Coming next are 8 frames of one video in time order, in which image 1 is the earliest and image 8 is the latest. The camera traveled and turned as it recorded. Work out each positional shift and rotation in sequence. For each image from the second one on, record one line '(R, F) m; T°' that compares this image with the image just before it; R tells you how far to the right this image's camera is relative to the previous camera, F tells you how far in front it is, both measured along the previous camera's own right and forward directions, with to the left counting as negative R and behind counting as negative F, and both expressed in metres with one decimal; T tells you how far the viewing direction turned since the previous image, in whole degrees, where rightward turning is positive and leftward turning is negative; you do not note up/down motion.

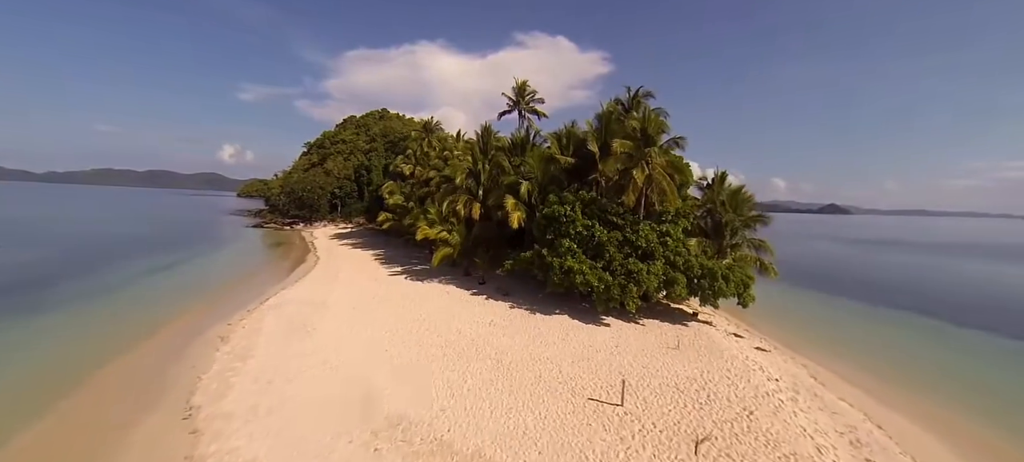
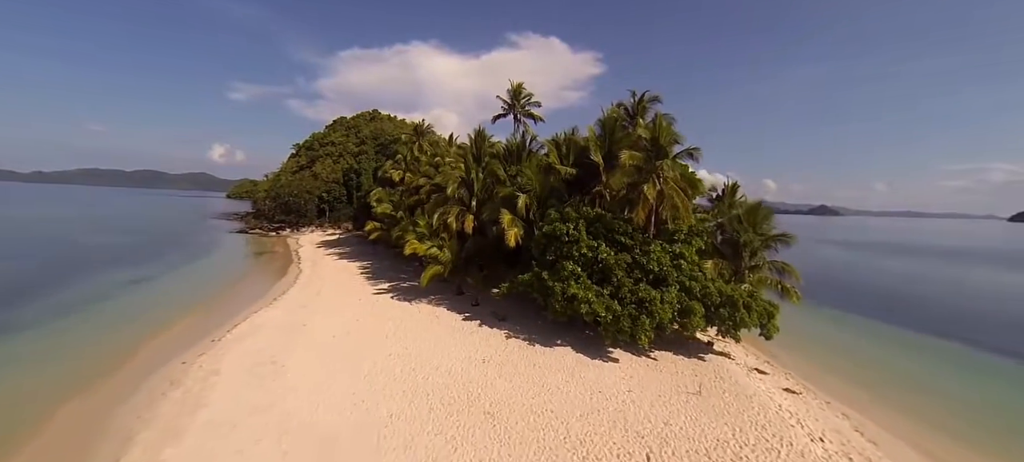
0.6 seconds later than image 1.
(-0.1, +1.6) m; +1°
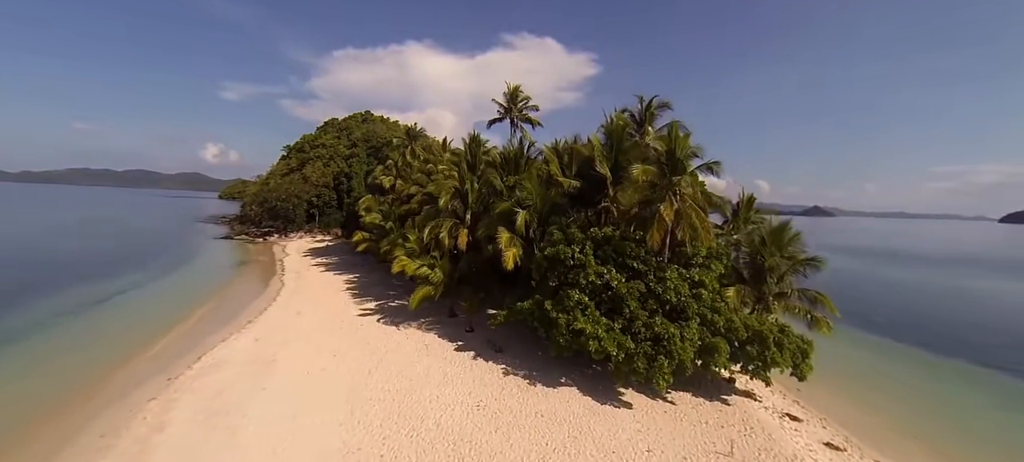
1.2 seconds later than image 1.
(-0.1, +1.6) m; +1°
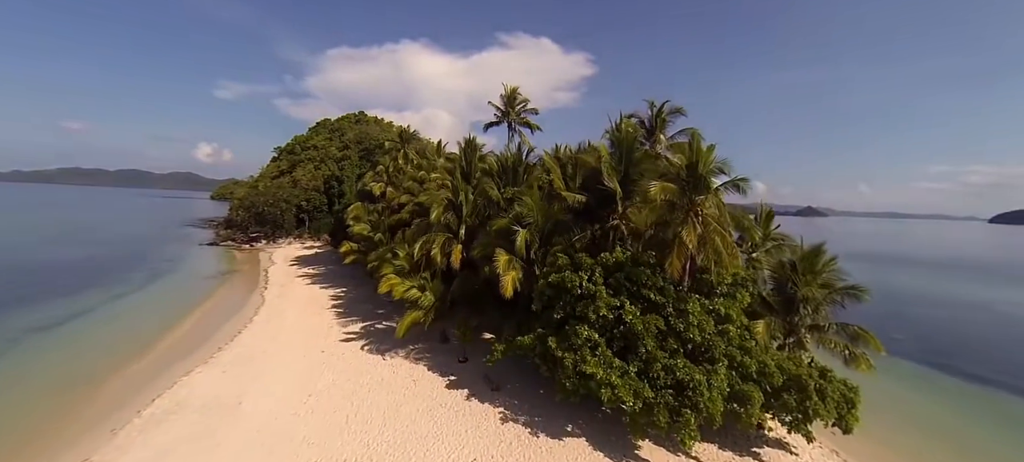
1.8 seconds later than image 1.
(-0.1, +1.6) m; +1°
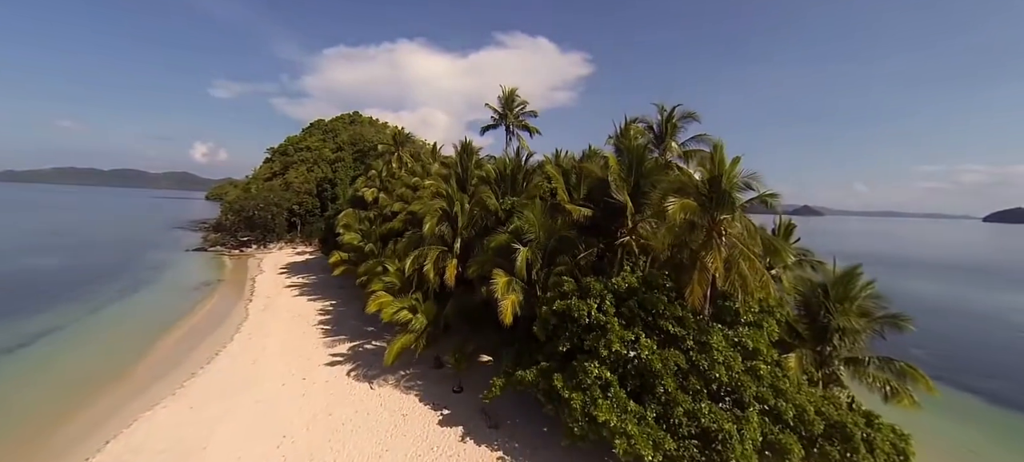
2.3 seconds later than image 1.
(-0.1, +1.3) m; 0°
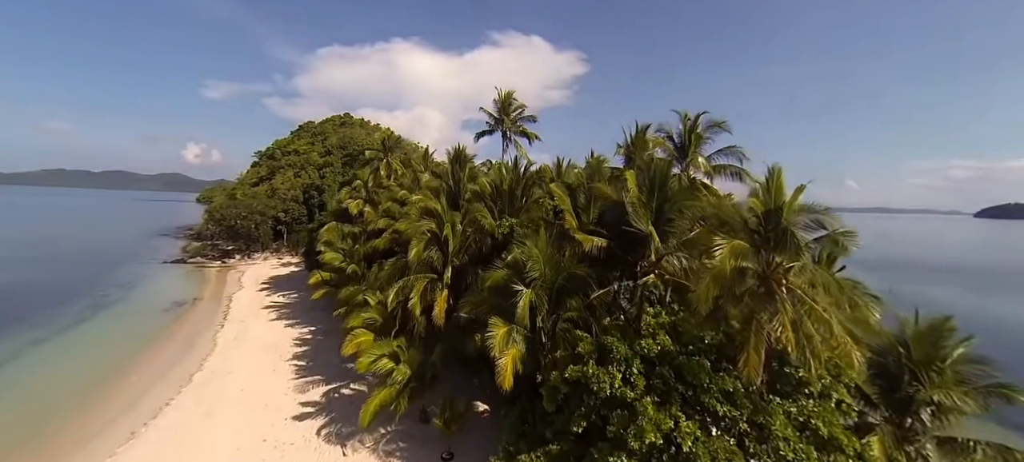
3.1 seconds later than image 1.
(-0.1, +2.3) m; +1°
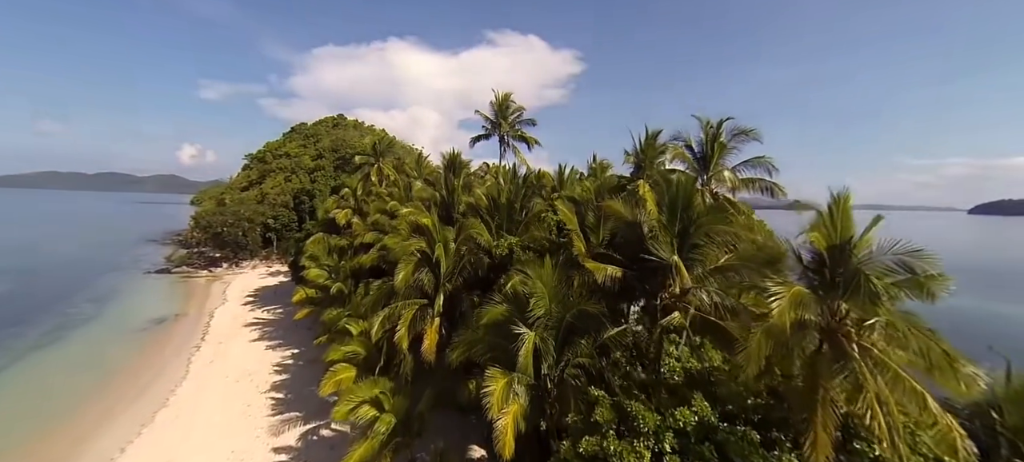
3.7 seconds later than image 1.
(0.0, +1.6) m; 0°
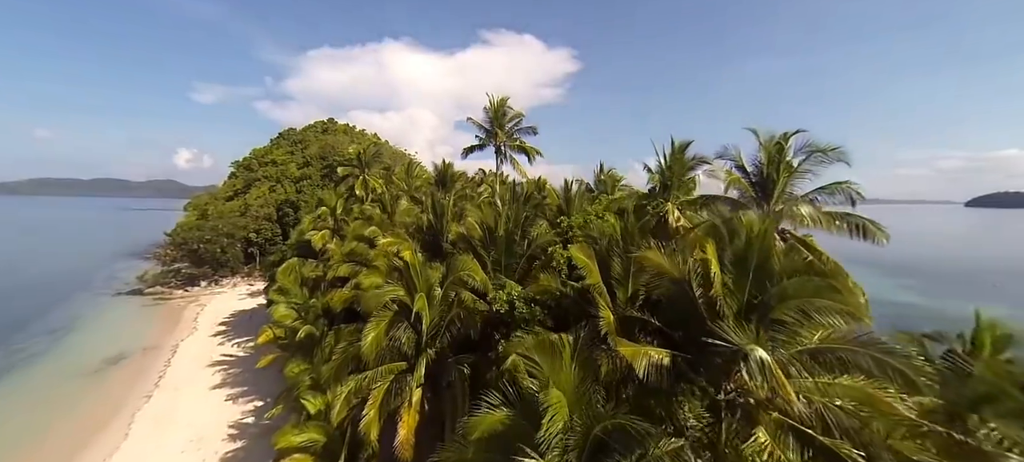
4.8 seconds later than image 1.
(0.0, +3.0) m; 0°
